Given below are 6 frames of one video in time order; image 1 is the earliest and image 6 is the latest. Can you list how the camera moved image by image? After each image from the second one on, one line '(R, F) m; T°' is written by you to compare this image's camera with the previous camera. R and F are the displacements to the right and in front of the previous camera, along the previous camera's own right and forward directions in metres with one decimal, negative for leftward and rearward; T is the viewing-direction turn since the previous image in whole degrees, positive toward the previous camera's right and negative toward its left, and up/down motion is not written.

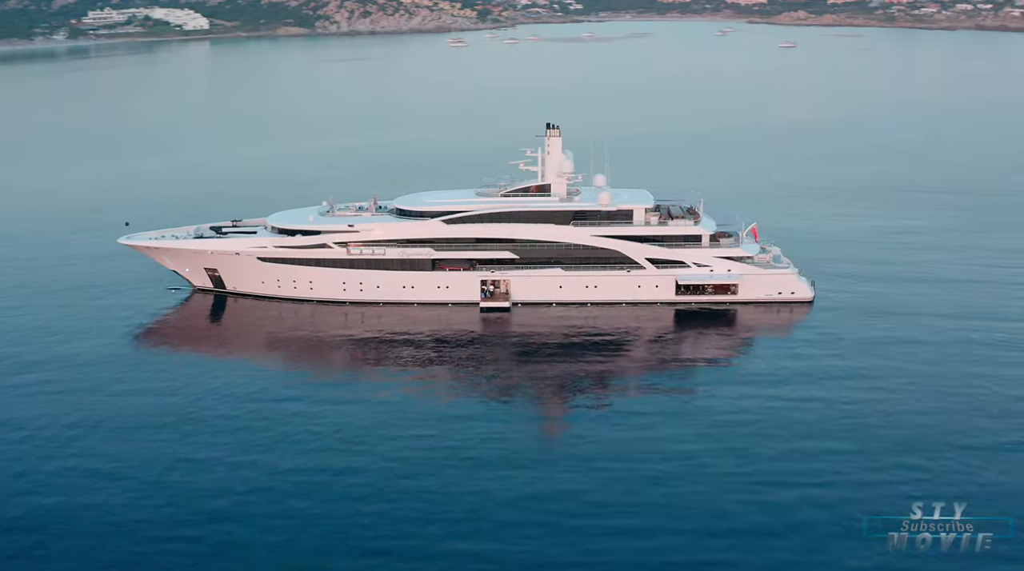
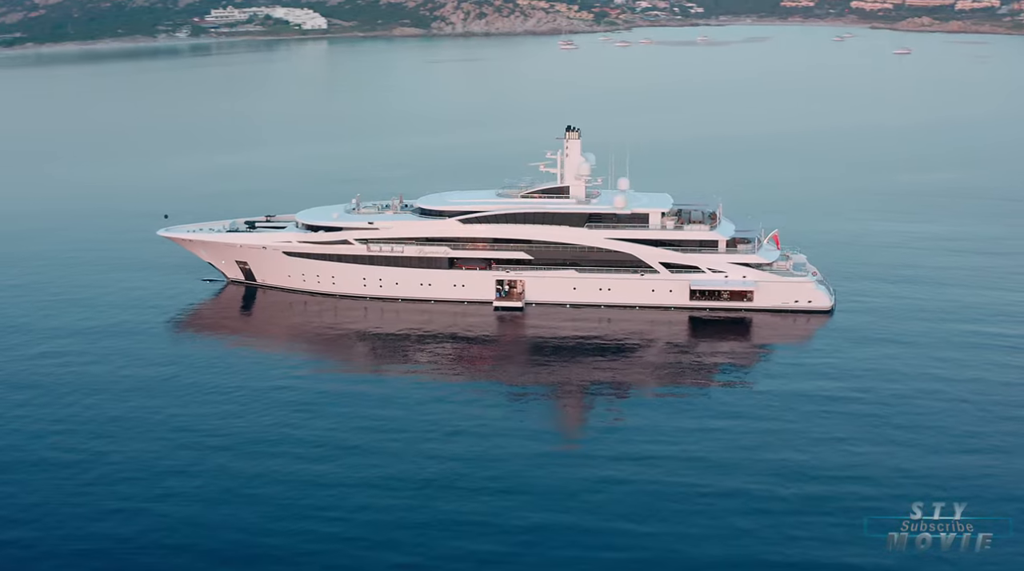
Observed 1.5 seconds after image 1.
(+5.0, -0.1) m; -5°
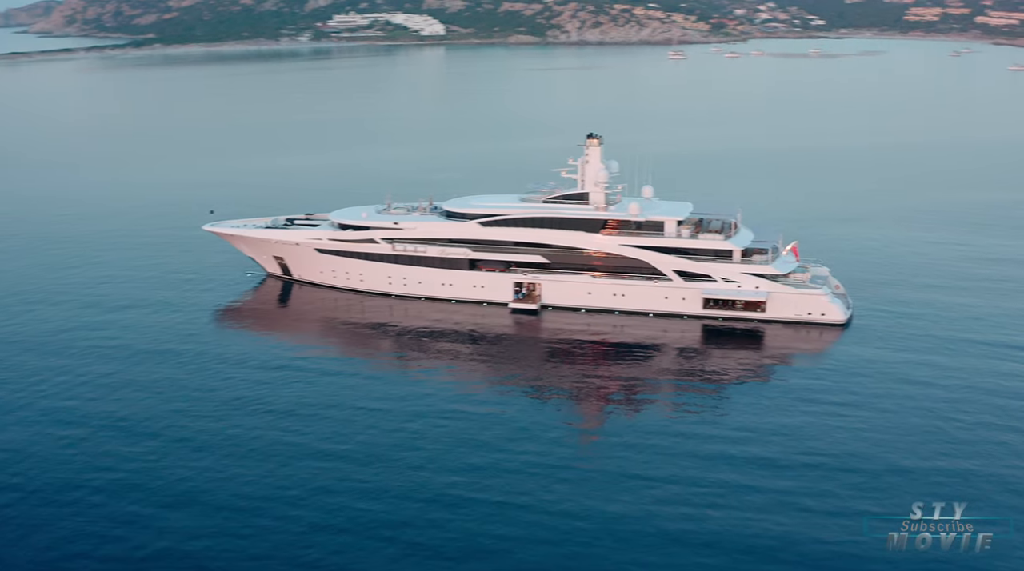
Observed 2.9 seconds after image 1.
(+4.8, -1.2) m; -5°
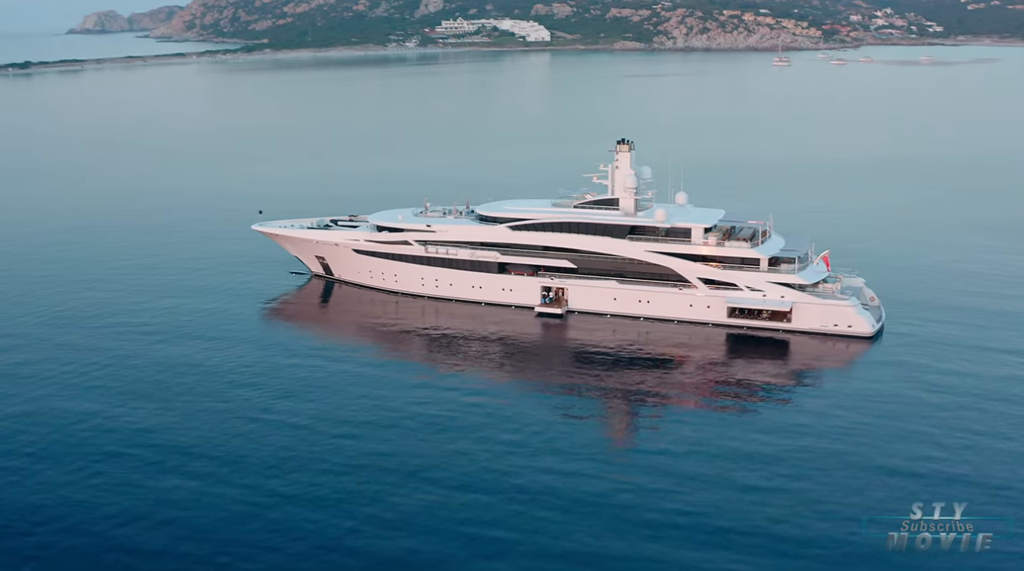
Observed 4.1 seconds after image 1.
(+4.2, -0.3) m; -5°
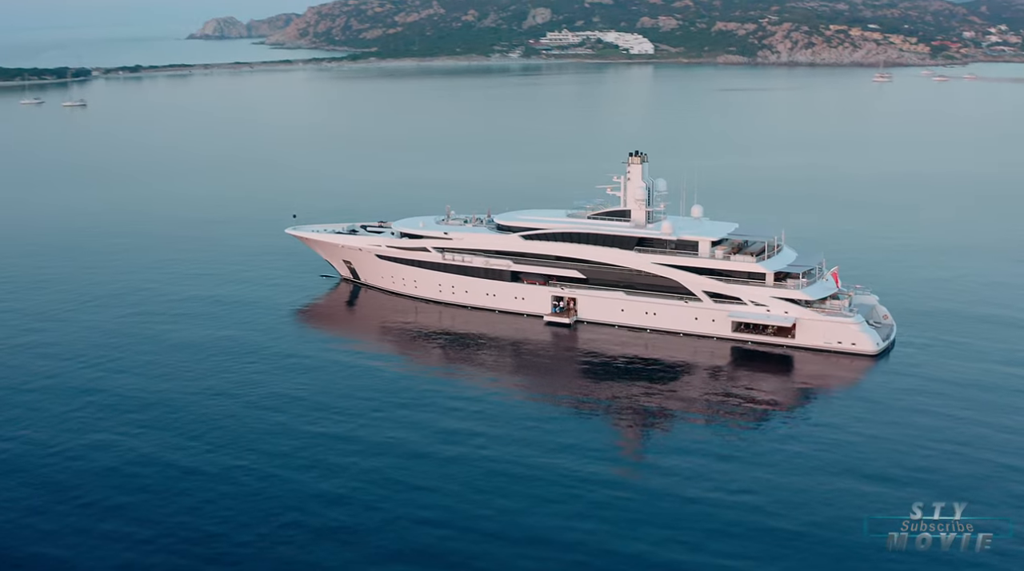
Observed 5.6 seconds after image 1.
(+4.6, -0.9) m; -4°
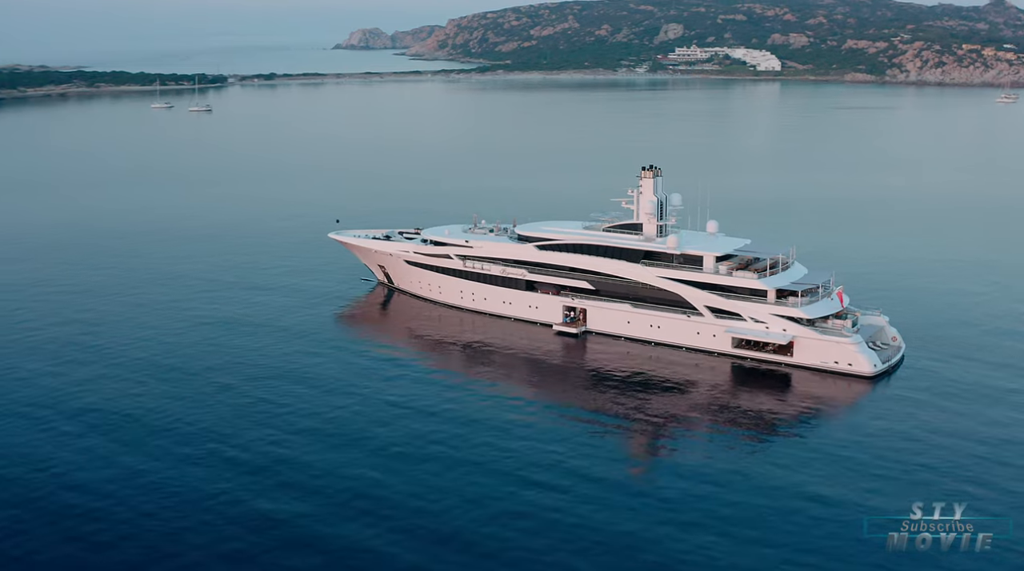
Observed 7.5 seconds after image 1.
(+6.1, -1.7) m; -5°
